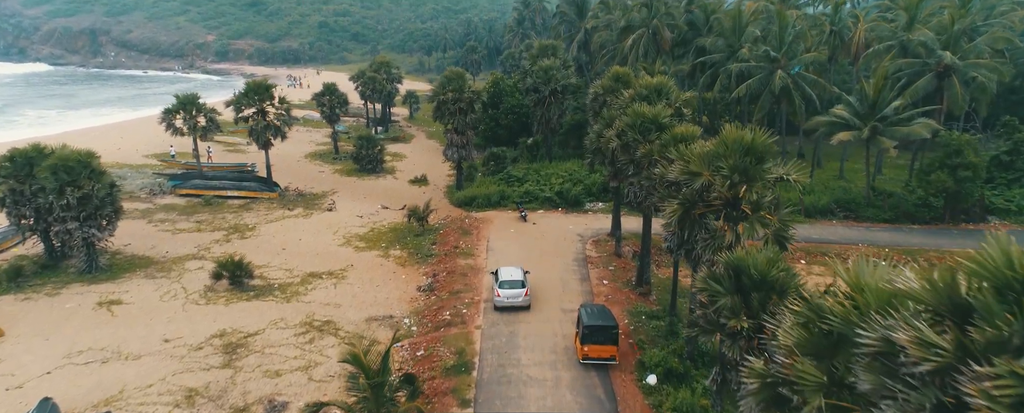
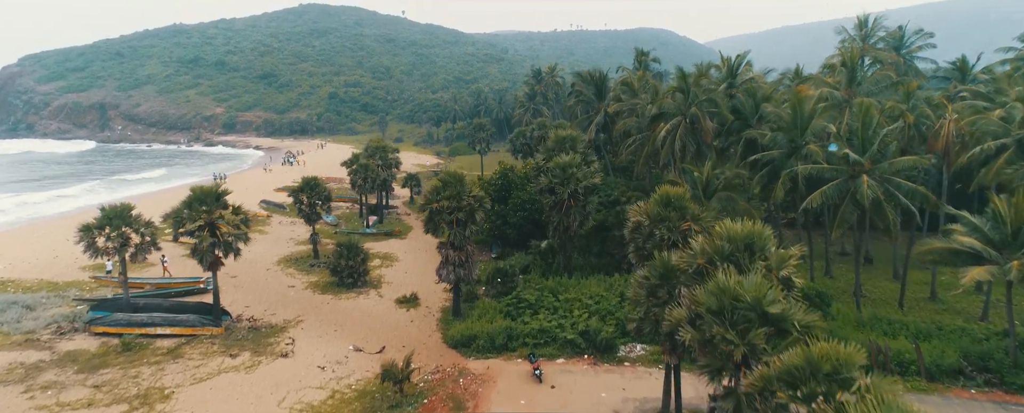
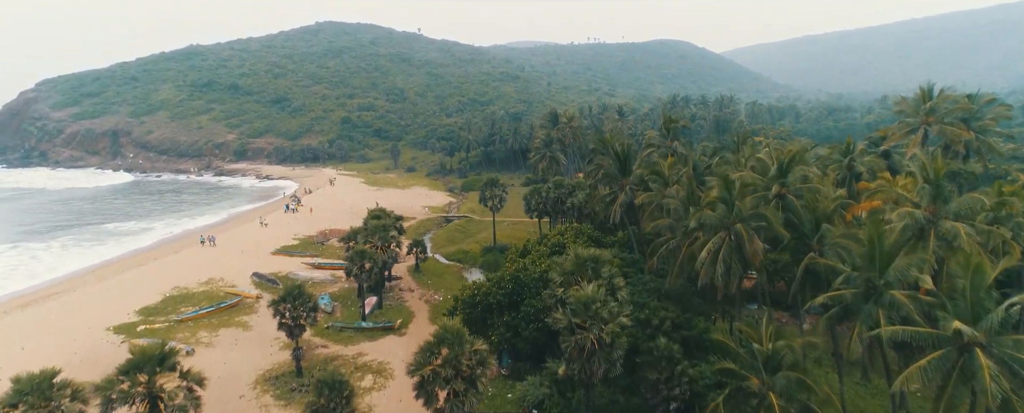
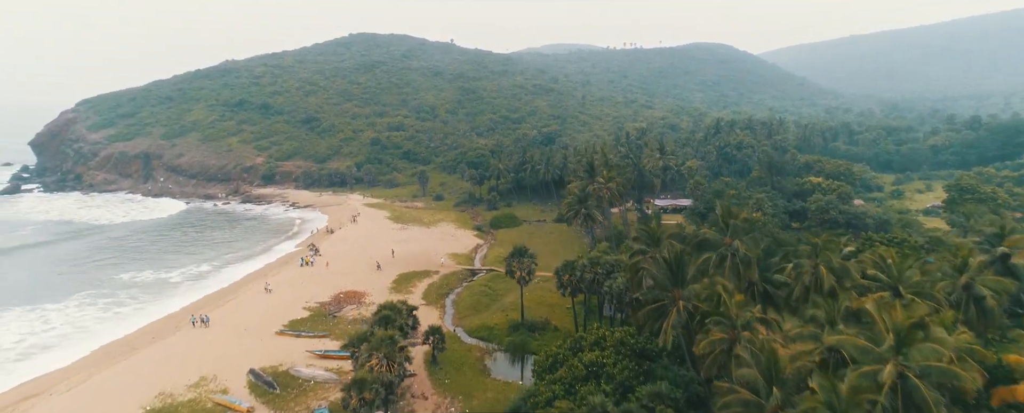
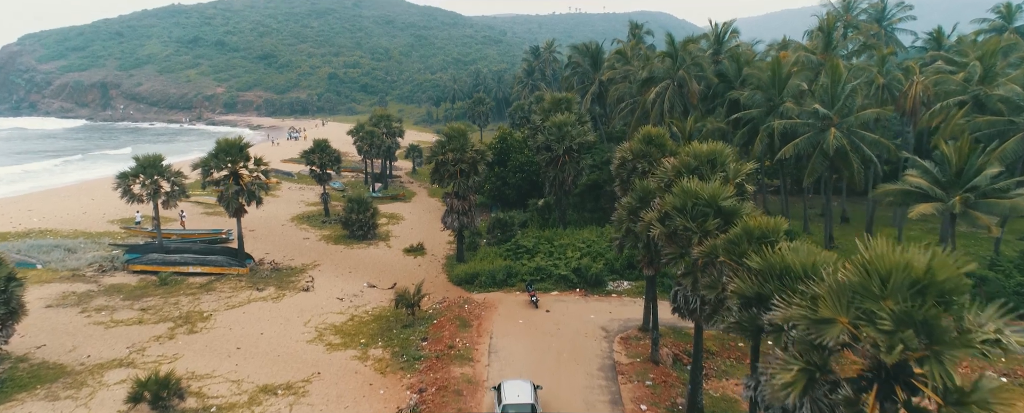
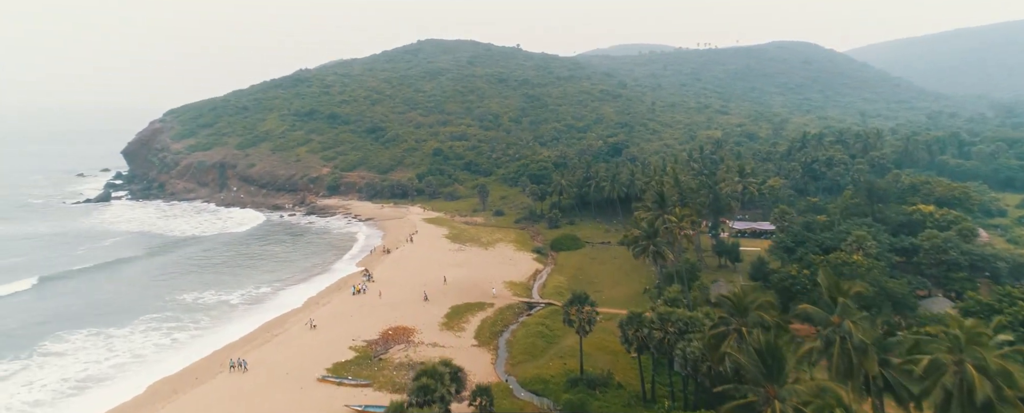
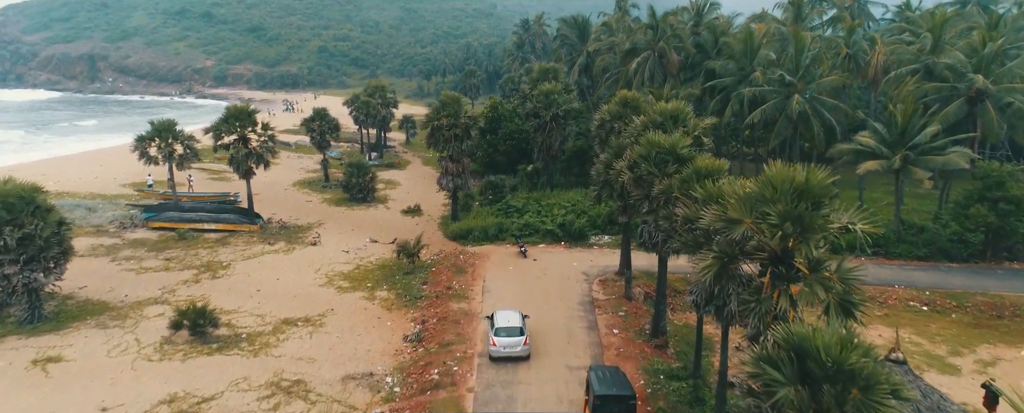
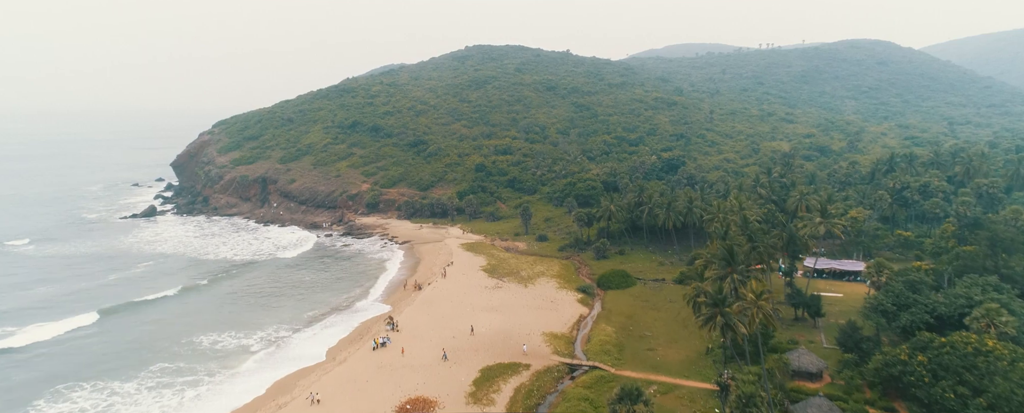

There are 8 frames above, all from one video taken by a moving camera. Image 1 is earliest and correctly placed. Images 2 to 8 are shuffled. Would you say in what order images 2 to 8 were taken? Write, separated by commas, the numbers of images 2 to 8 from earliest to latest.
7, 5, 2, 3, 4, 6, 8
